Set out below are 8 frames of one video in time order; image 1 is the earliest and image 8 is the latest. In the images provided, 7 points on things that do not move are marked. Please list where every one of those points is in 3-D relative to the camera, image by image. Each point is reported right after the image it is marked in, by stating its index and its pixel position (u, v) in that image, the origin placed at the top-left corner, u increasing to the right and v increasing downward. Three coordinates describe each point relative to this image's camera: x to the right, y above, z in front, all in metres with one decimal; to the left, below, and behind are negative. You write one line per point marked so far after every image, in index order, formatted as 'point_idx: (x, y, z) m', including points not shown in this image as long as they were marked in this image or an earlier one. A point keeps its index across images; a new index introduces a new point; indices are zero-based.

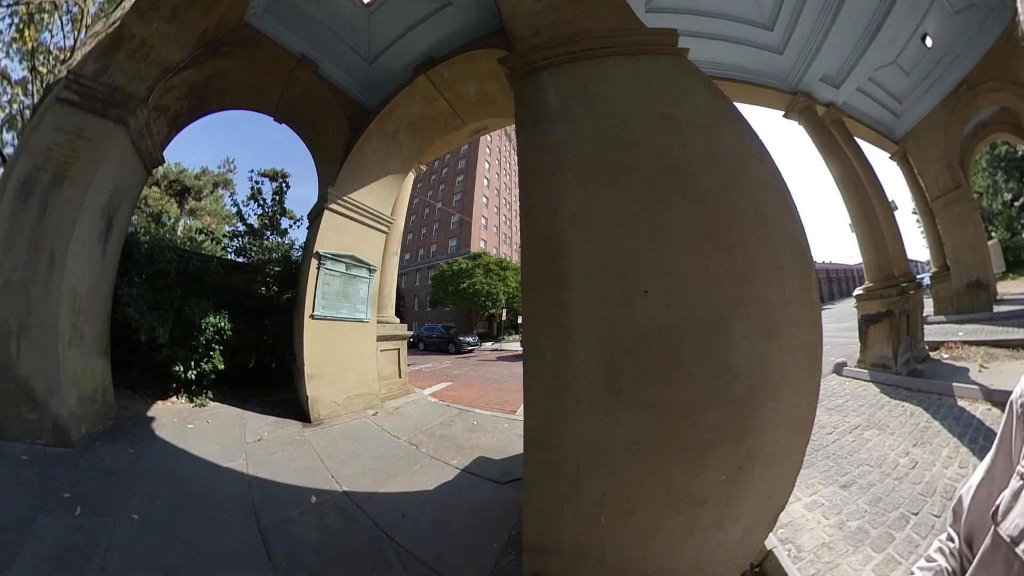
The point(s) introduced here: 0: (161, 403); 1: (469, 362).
0: (-4.0, -1.3, +3.8) m
1: (-1.2, -2.2, +9.9) m
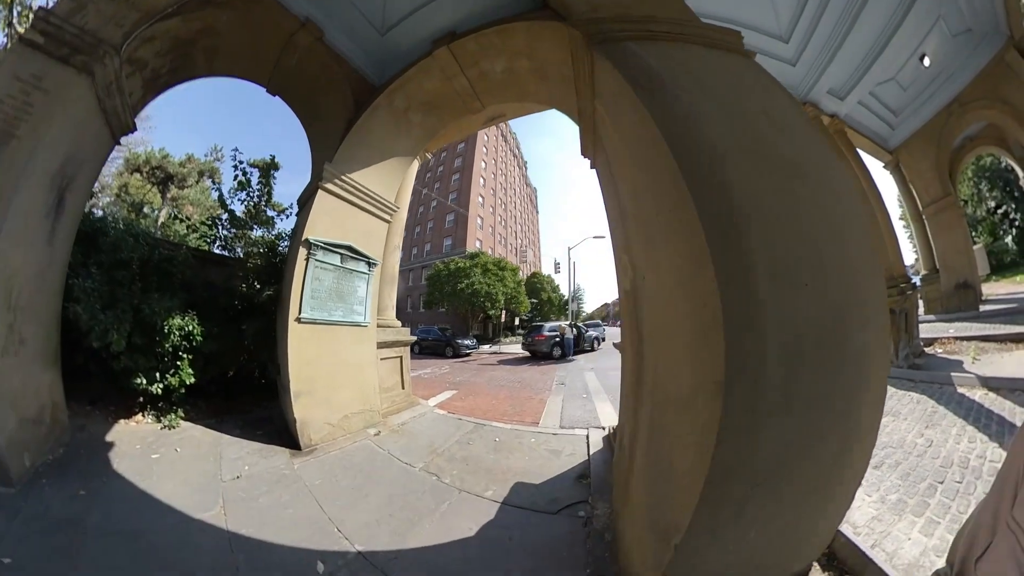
0: (-3.7, -1.3, +3.2) m
1: (-1.1, -2.2, +9.3) m
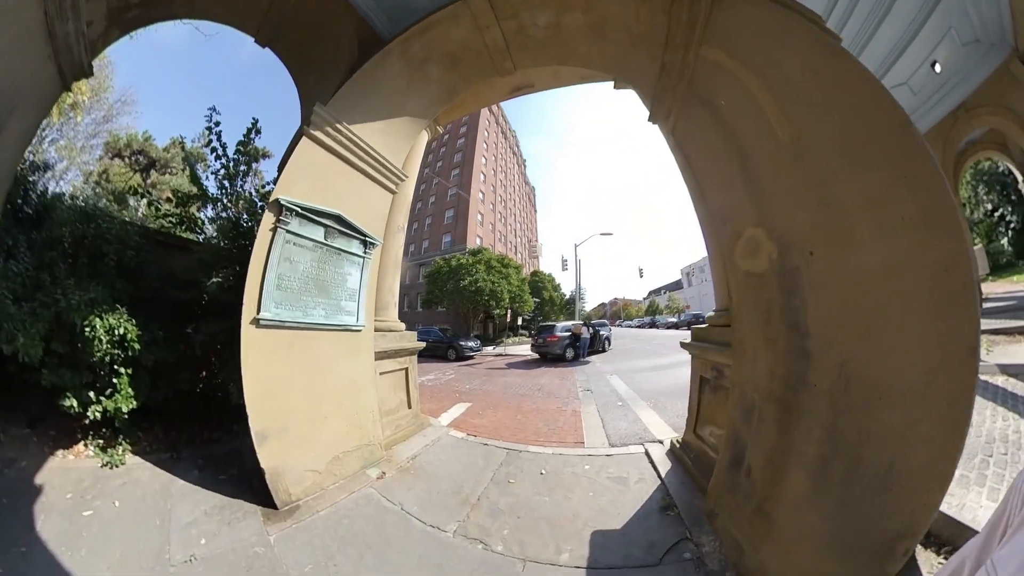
0: (-3.3, -1.2, +2.5) m
1: (-0.9, -2.2, +8.6) m
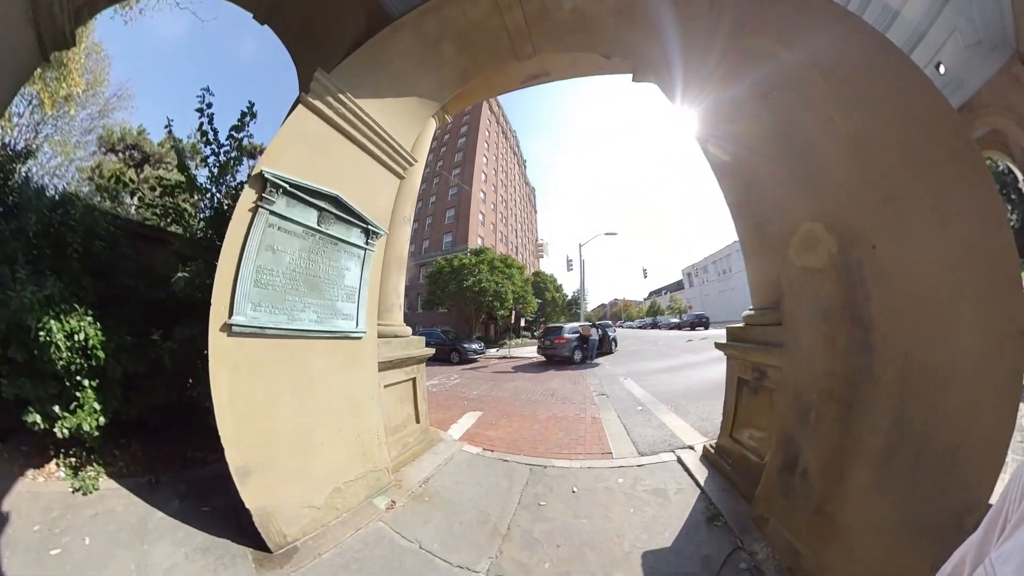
0: (-3.1, -1.2, +2.2) m
1: (-0.7, -2.2, +8.3) m
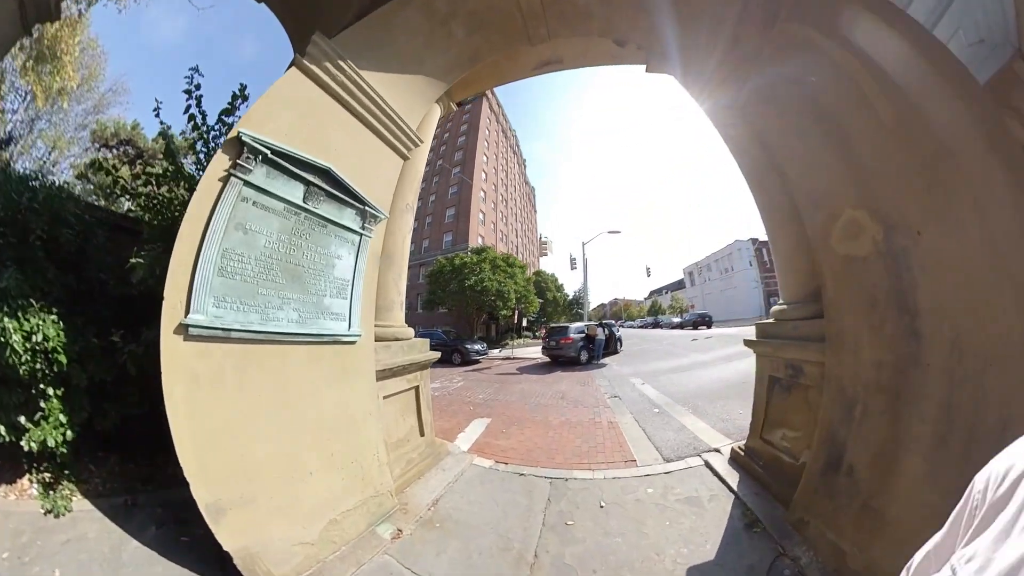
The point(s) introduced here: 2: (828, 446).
0: (-3.0, -1.2, +1.9) m
1: (-0.6, -2.1, +8.1) m
2: (+2.4, -1.2, +2.6) m
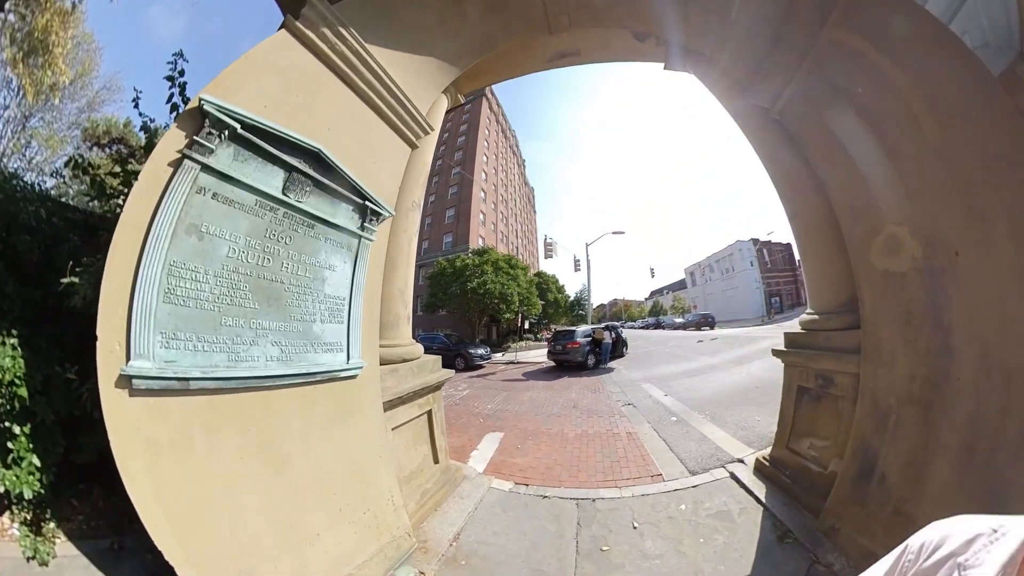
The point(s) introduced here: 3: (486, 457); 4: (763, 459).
0: (-2.8, -1.3, +1.7) m
1: (-0.5, -2.2, +7.9) m
2: (+2.5, -1.3, +2.4) m
3: (-0.4, -1.9, +4.0) m
4: (+2.6, -1.8, +3.5) m
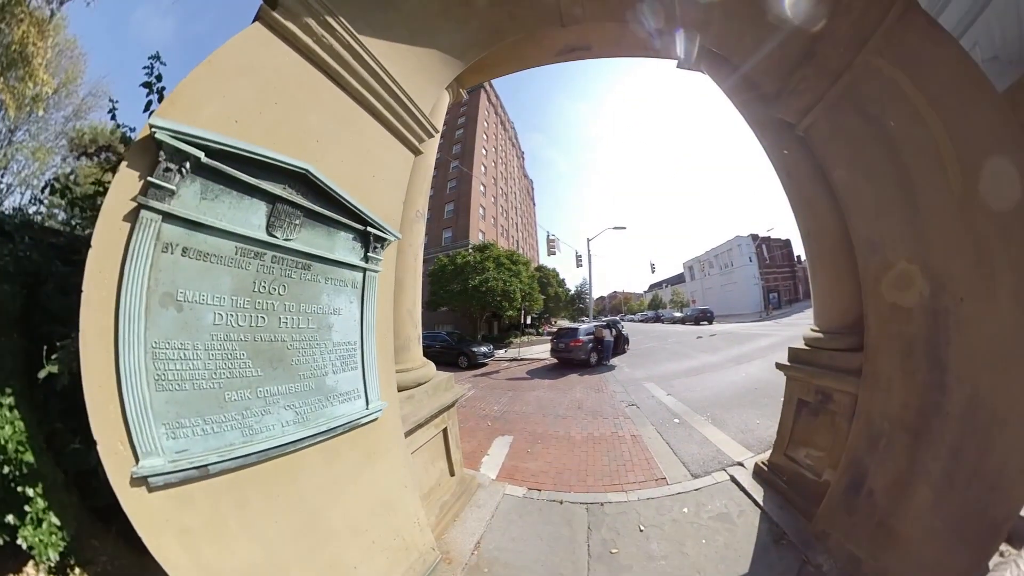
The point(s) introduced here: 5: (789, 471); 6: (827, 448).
0: (-2.8, -1.4, +1.7) m
1: (-0.4, -2.2, +8.0) m
2: (+2.6, -1.4, +2.5) m
3: (-0.3, -2.0, +4.2) m
4: (+2.7, -1.9, +3.6) m
5: (+2.6, -1.7, +3.2) m
6: (+2.7, -1.4, +3.0) m
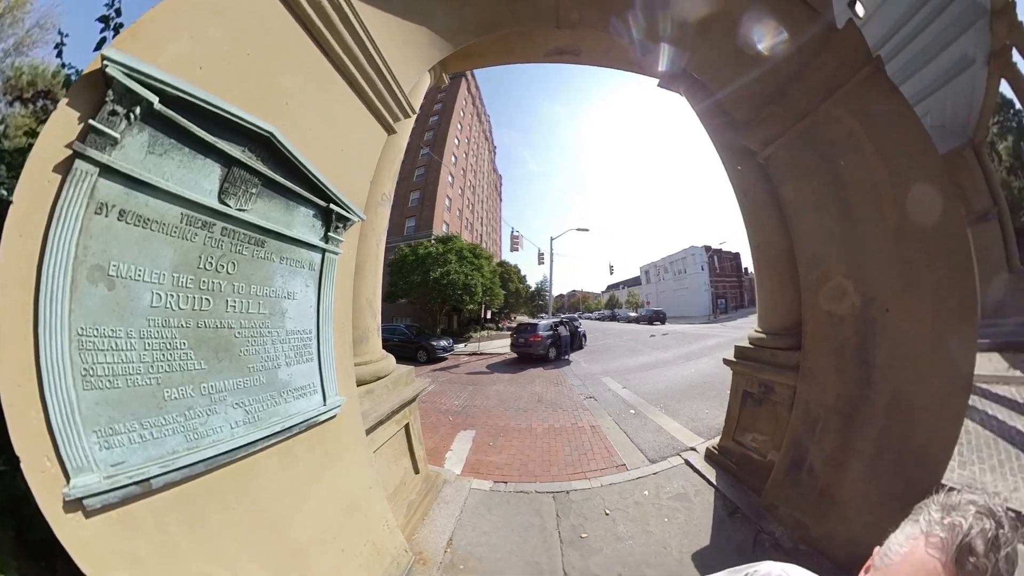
0: (-2.8, -1.2, +1.4) m
1: (-1.3, -2.0, +7.9) m
2: (+2.4, -1.4, +2.8) m
3: (-0.7, -1.9, +4.1) m
4: (+2.3, -1.9, +3.9) m
5: (+2.3, -1.7, +3.5) m
6: (+2.5, -1.4, +3.3) m
